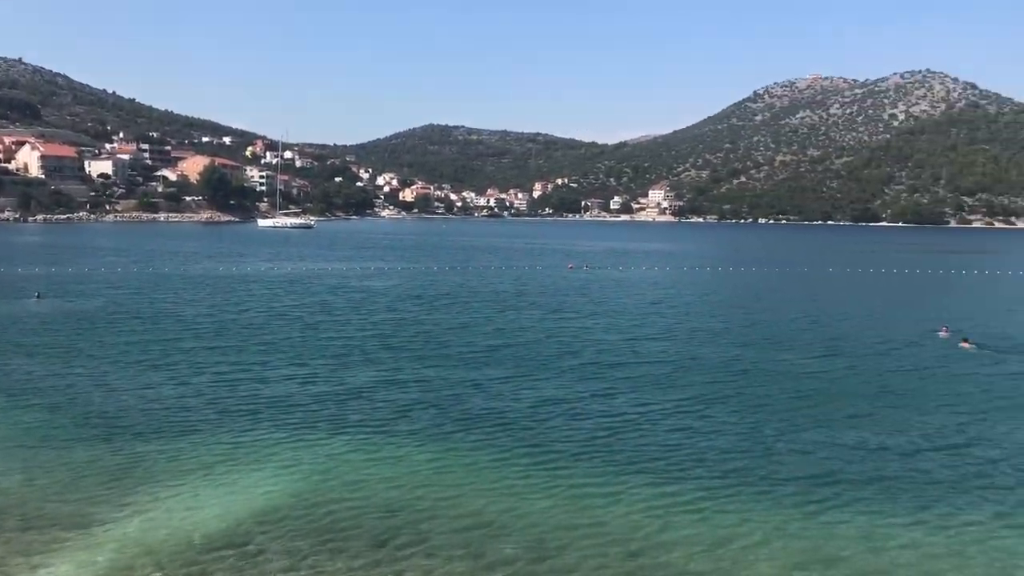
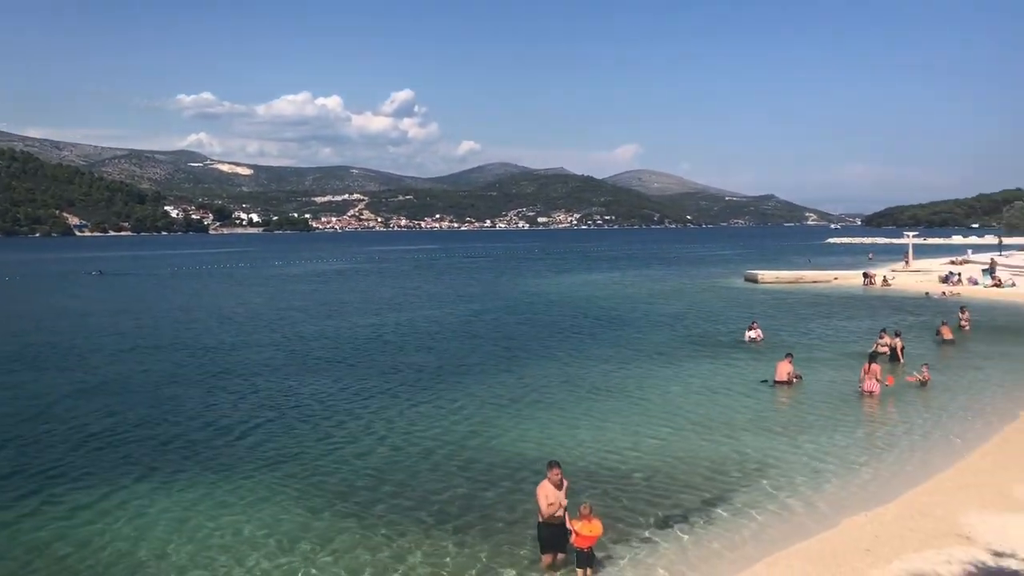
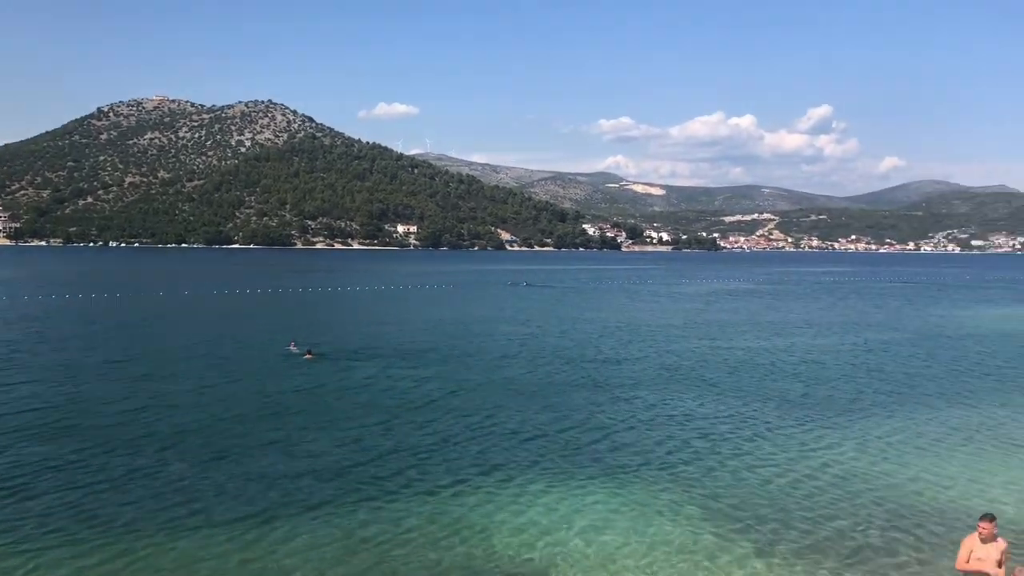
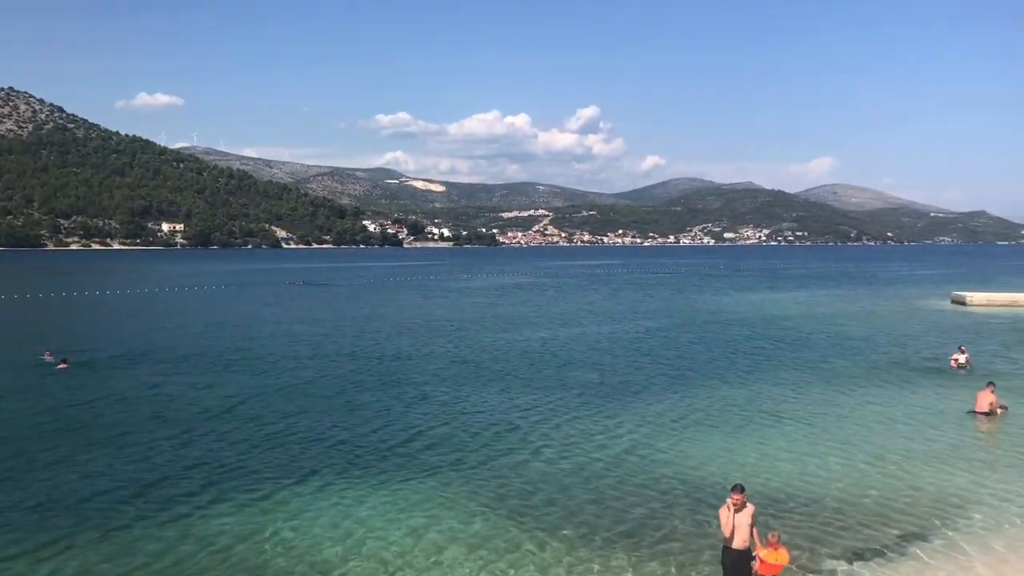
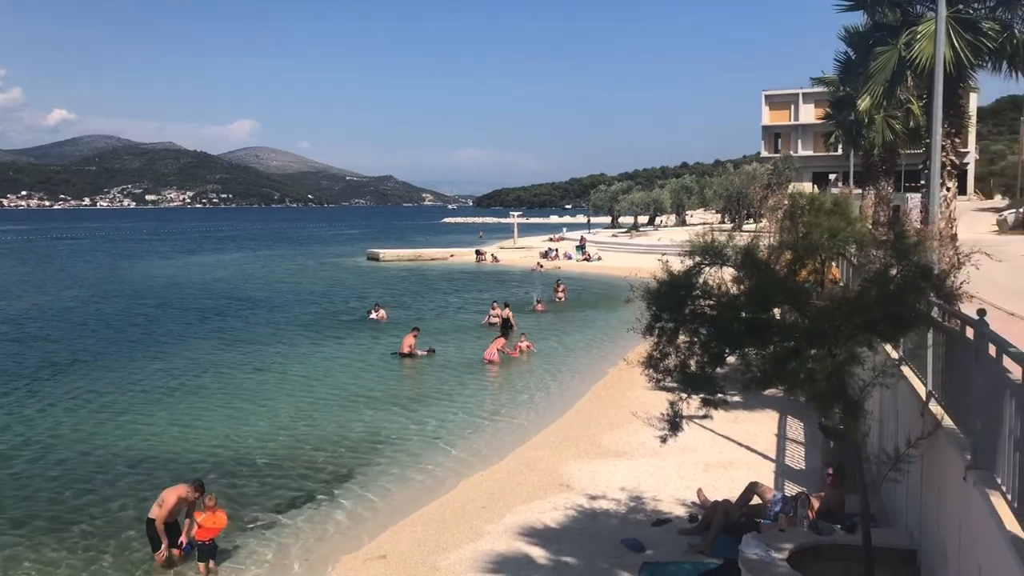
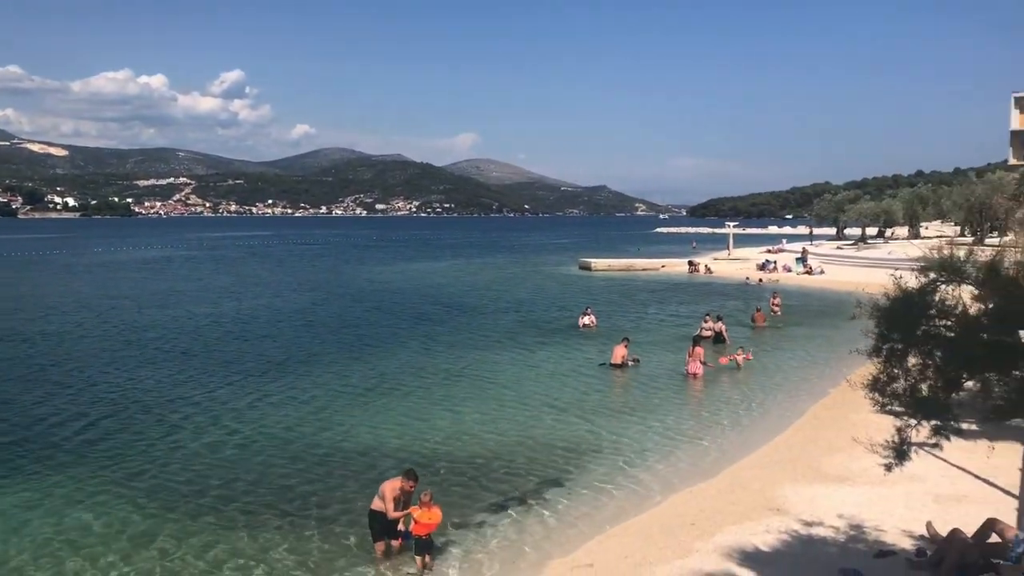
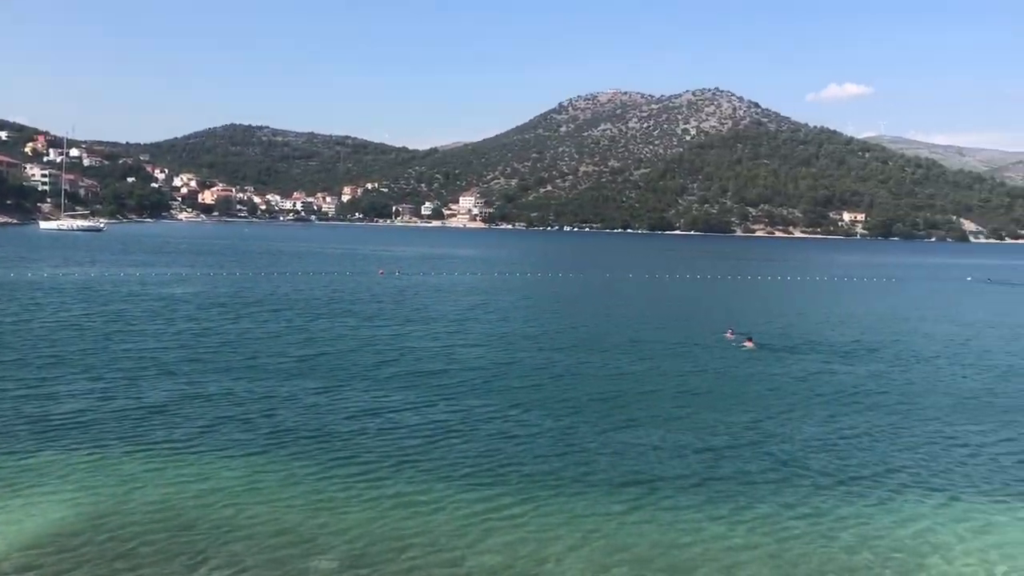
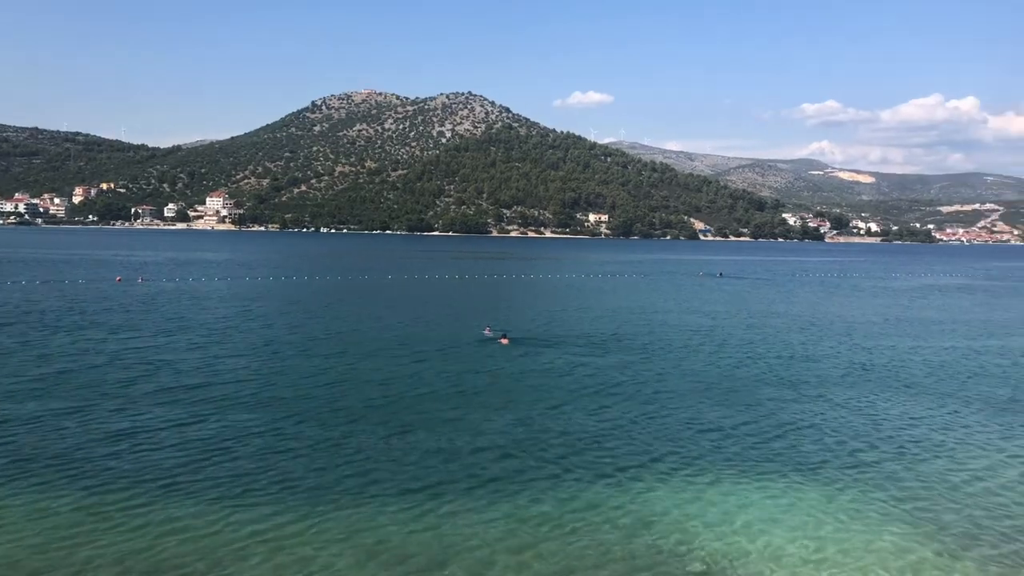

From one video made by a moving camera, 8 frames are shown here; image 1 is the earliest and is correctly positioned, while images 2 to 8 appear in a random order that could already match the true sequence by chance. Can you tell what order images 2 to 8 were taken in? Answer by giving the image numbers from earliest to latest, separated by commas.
7, 8, 3, 4, 2, 6, 5
